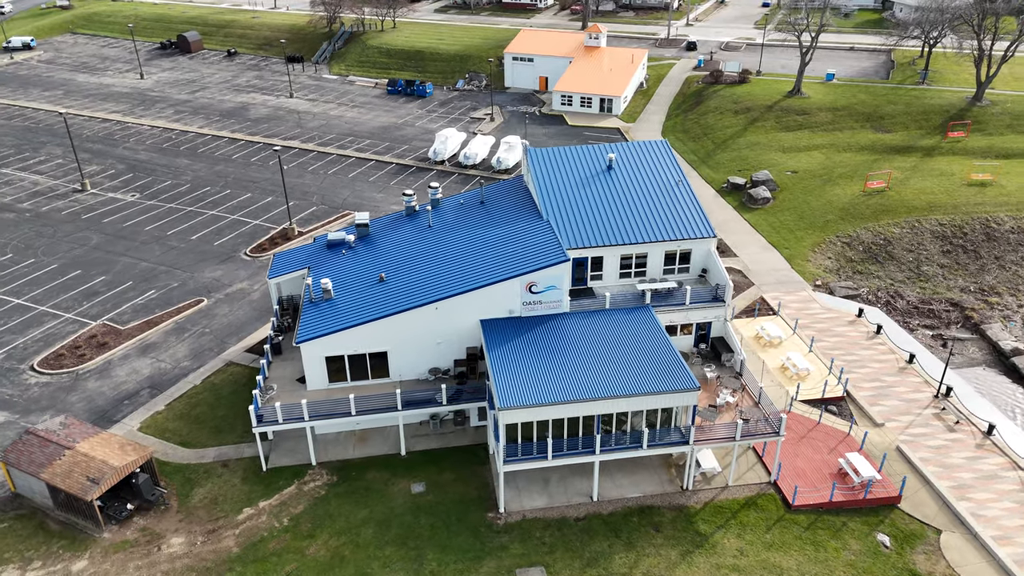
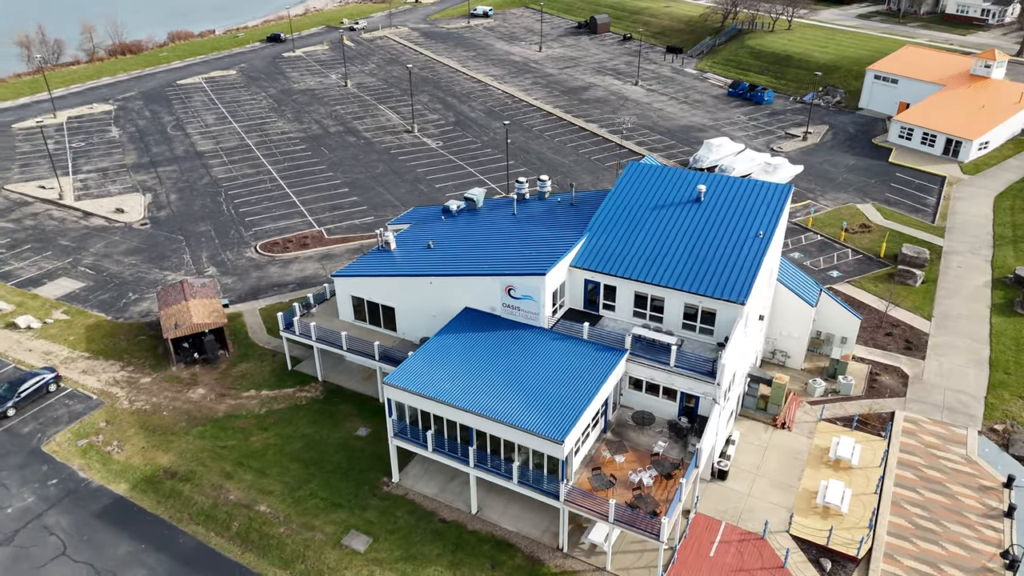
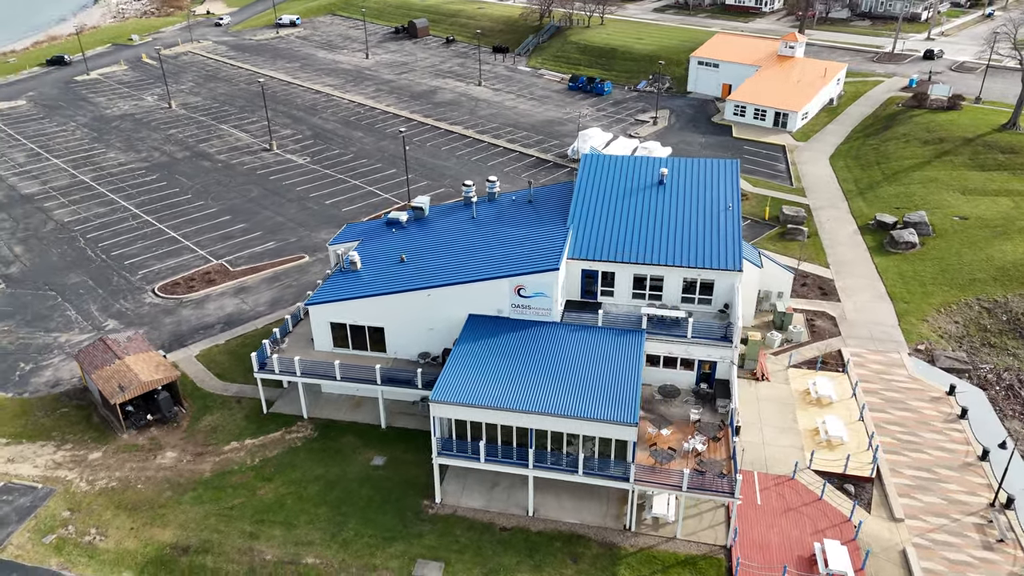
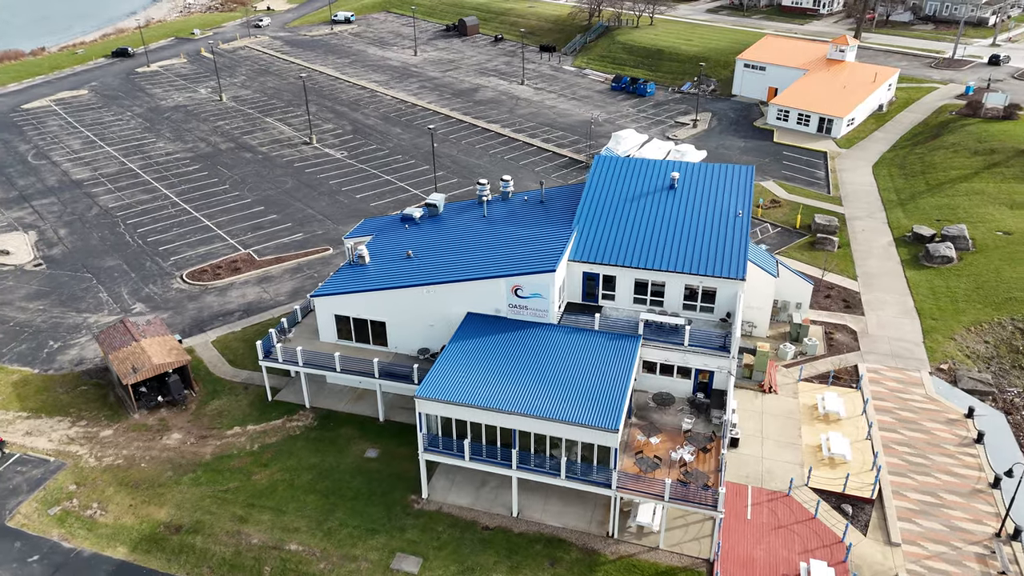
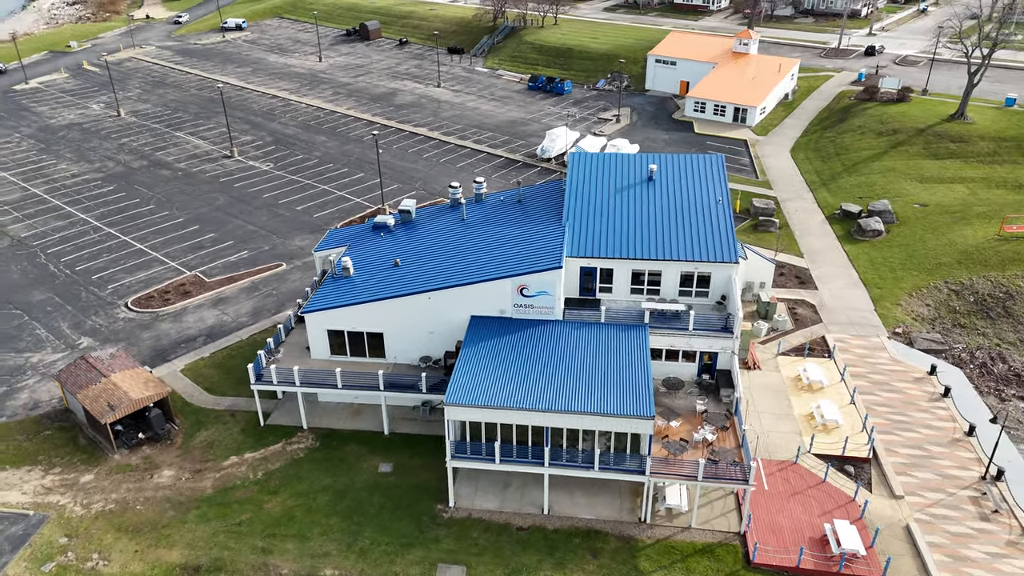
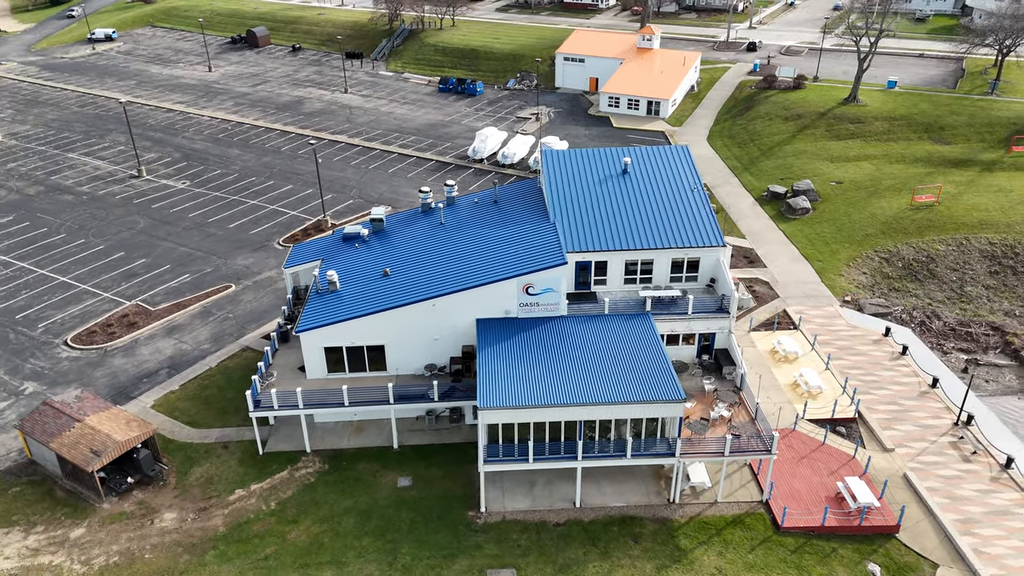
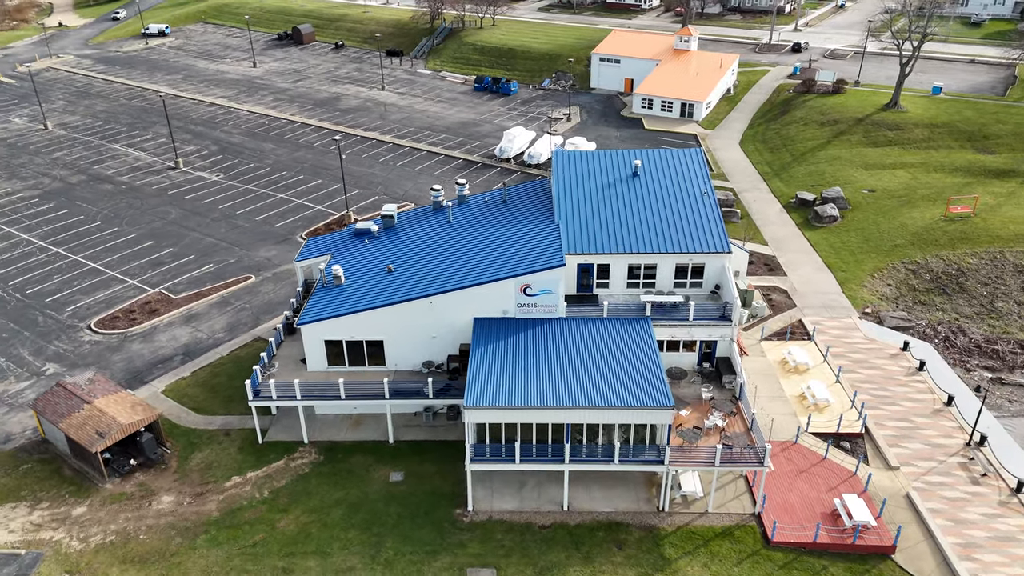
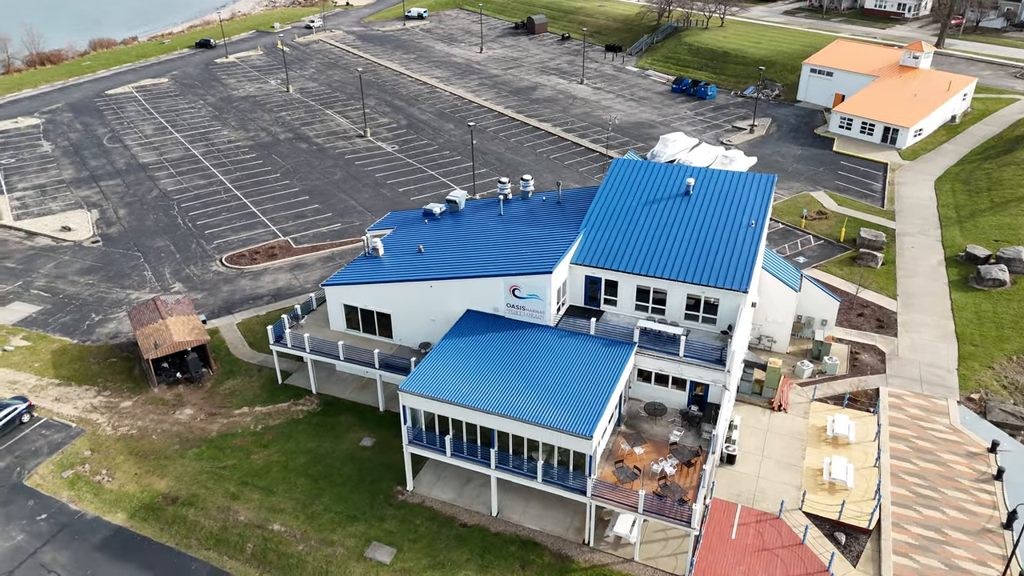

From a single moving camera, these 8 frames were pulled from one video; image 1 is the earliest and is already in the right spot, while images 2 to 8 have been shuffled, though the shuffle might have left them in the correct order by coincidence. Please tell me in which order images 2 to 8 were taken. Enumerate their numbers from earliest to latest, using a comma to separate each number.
6, 7, 5, 3, 4, 8, 2
